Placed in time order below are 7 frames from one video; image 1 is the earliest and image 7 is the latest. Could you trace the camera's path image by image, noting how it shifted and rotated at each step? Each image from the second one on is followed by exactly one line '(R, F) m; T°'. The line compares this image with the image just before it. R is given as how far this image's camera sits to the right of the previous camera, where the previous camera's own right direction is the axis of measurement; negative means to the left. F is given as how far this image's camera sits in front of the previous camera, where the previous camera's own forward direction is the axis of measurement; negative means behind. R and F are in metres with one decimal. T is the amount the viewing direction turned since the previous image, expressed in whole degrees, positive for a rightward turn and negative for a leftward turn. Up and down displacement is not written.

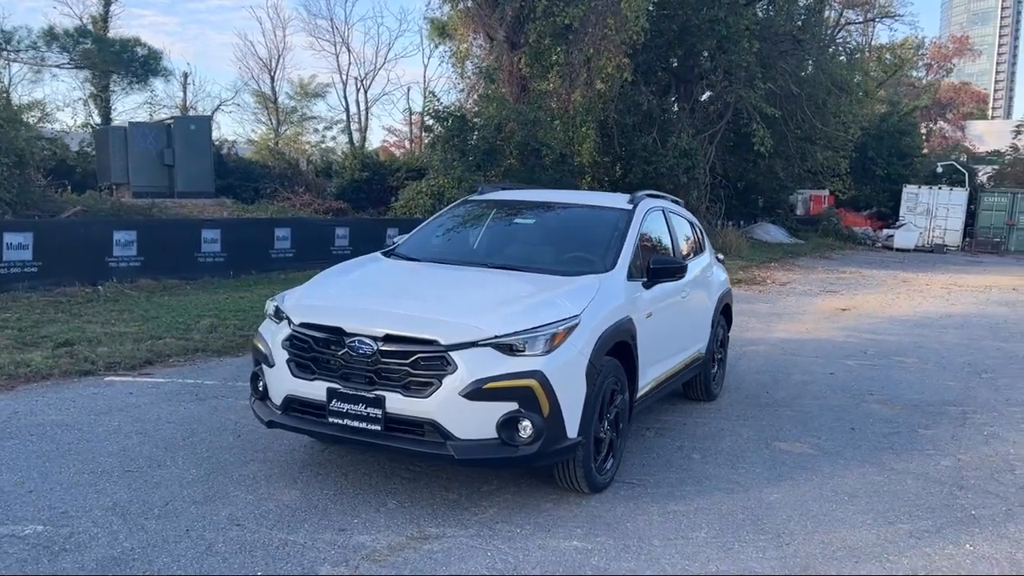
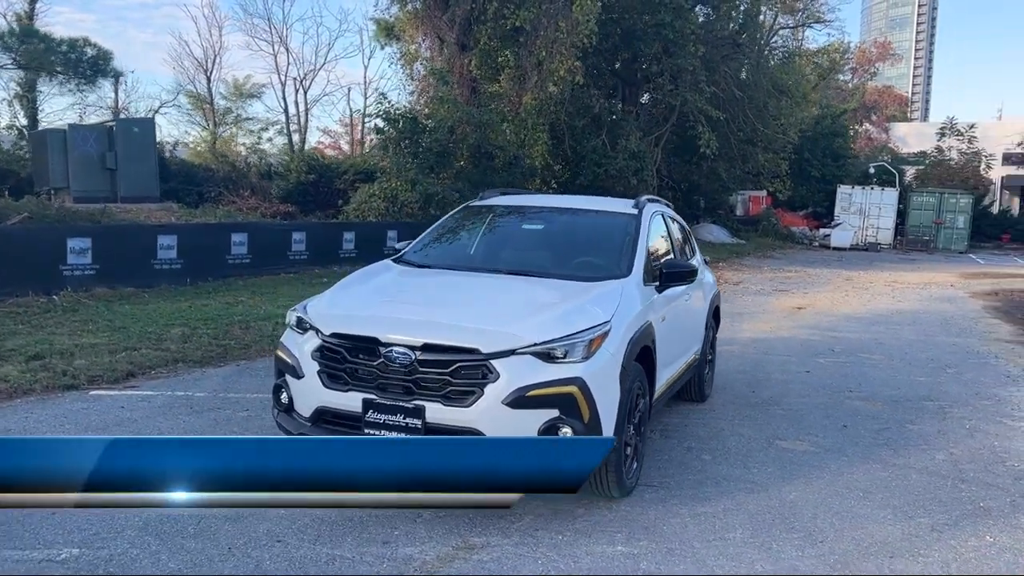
(-0.5, 0.0) m; +4°
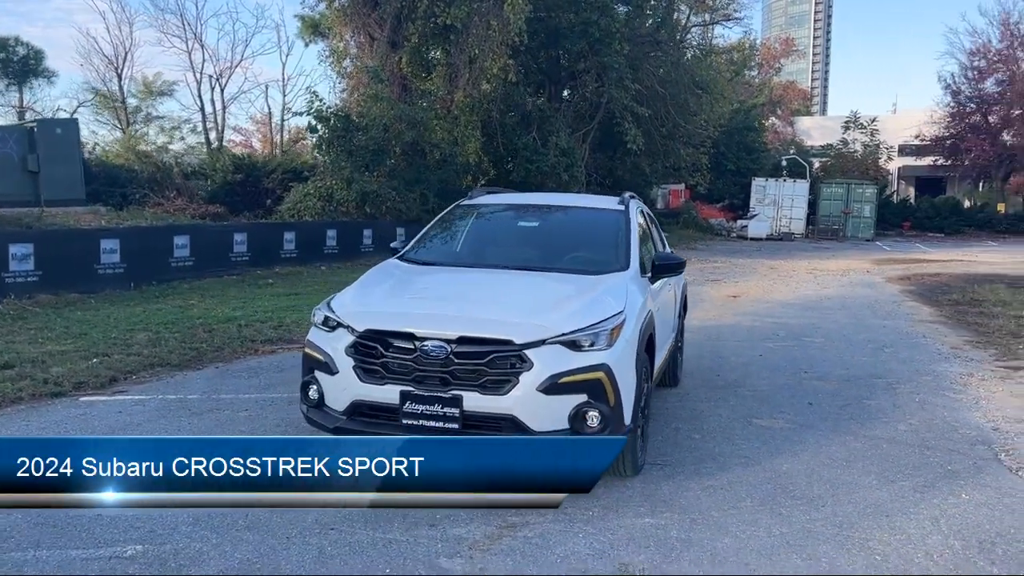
(-0.6, -0.3) m; +6°
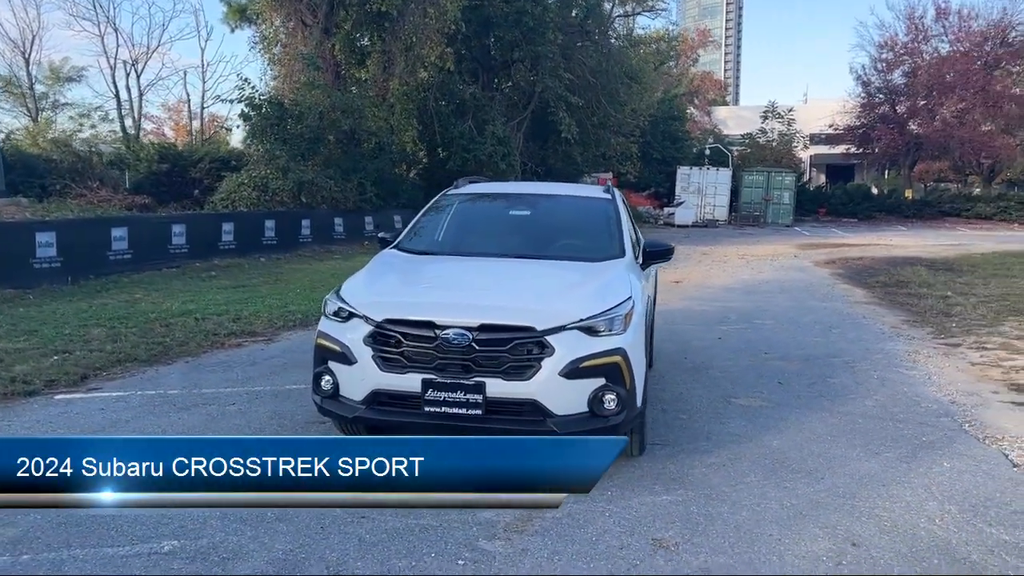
(-0.5, -0.1) m; +5°
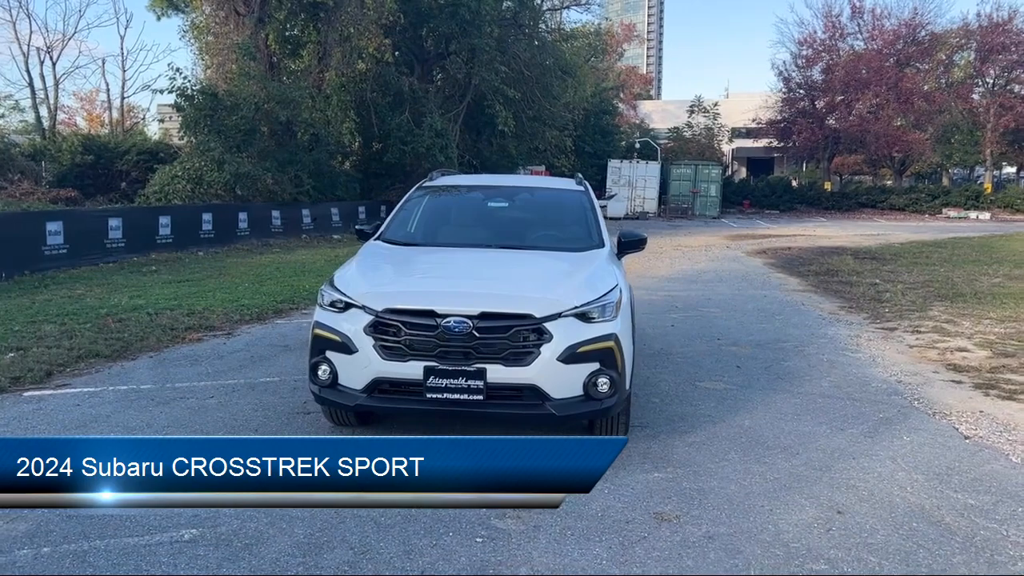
(-0.4, -0.1) m; +5°
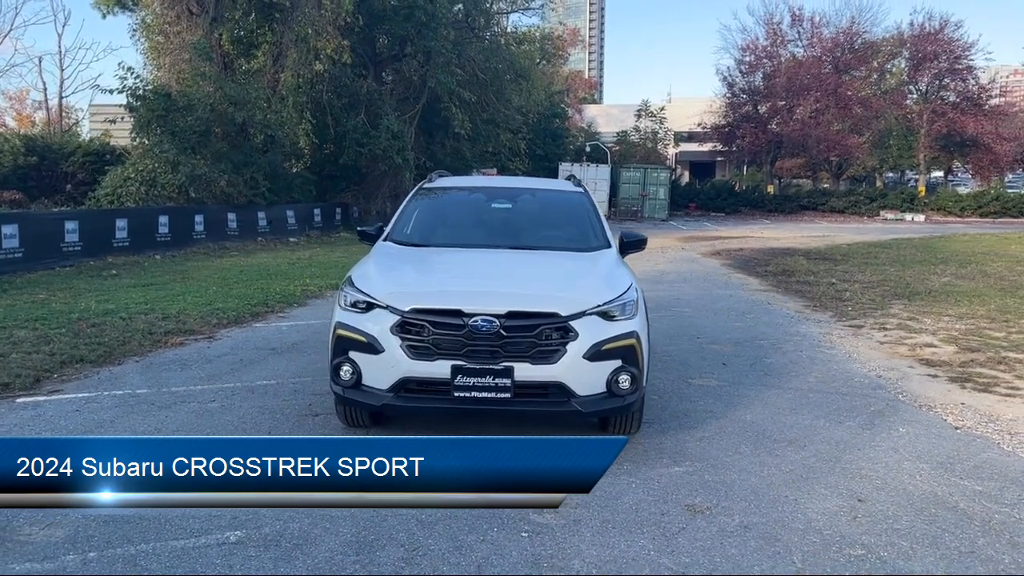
(-0.5, -0.1) m; +4°
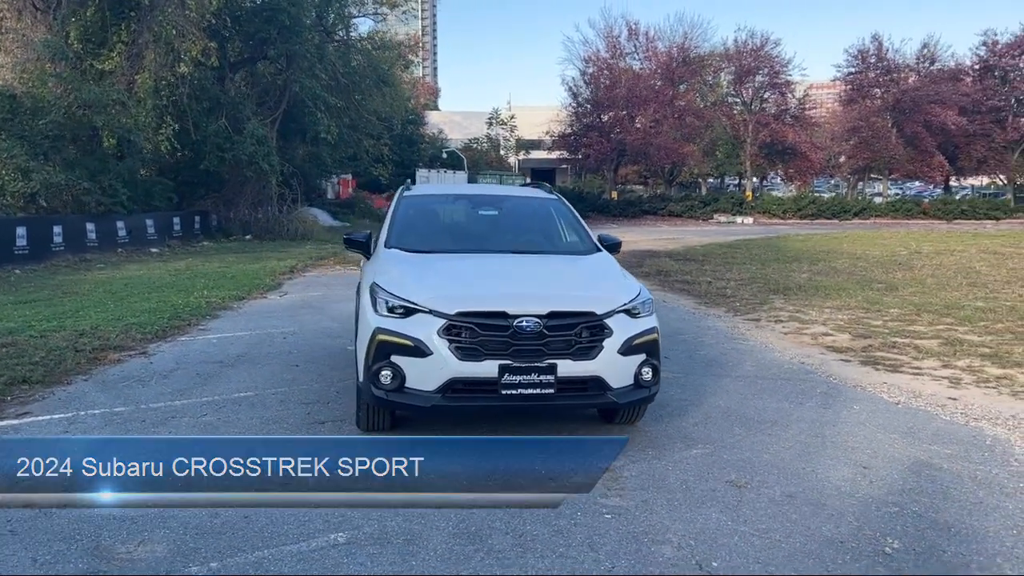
(-1.2, -0.2) m; +11°
